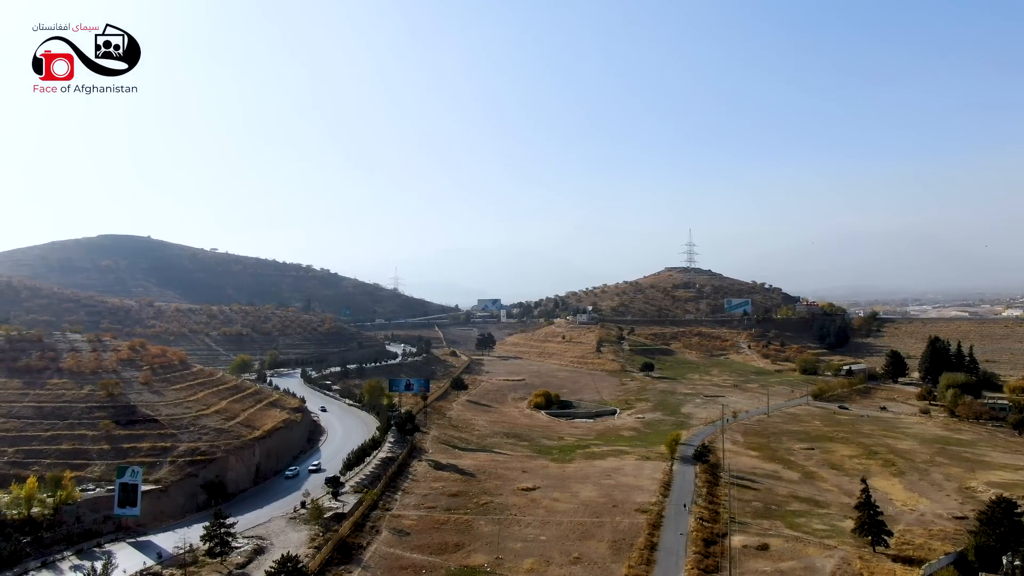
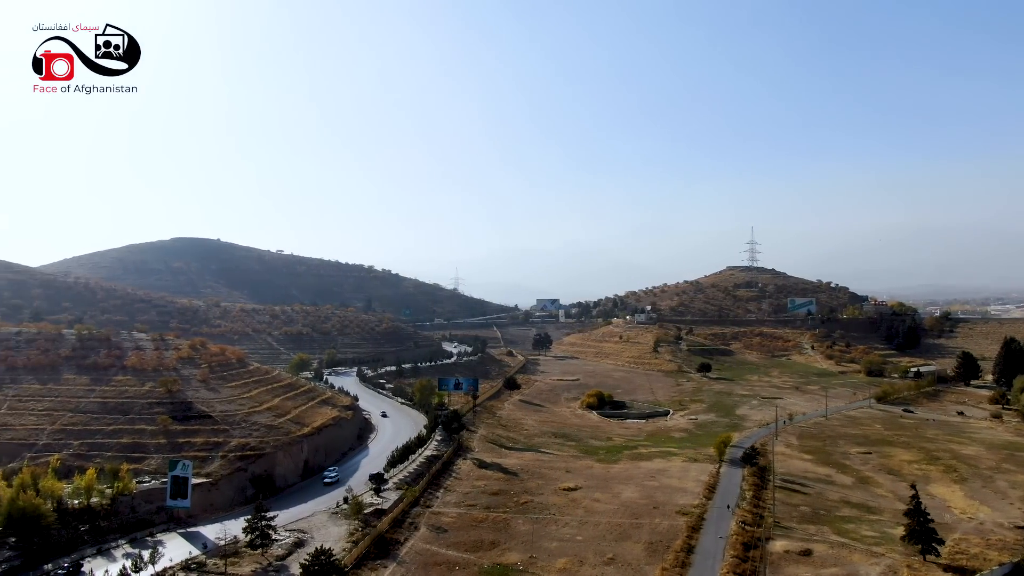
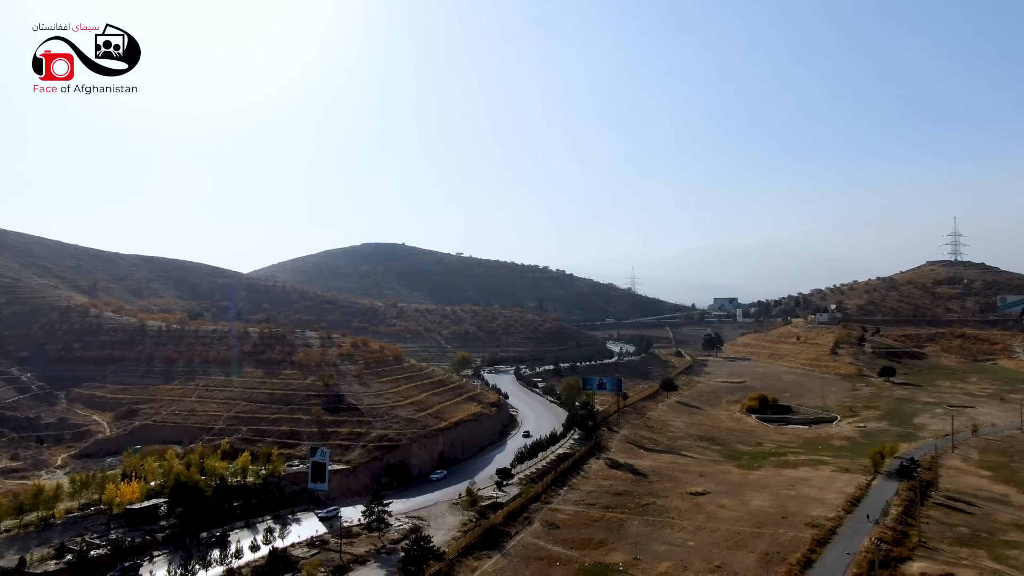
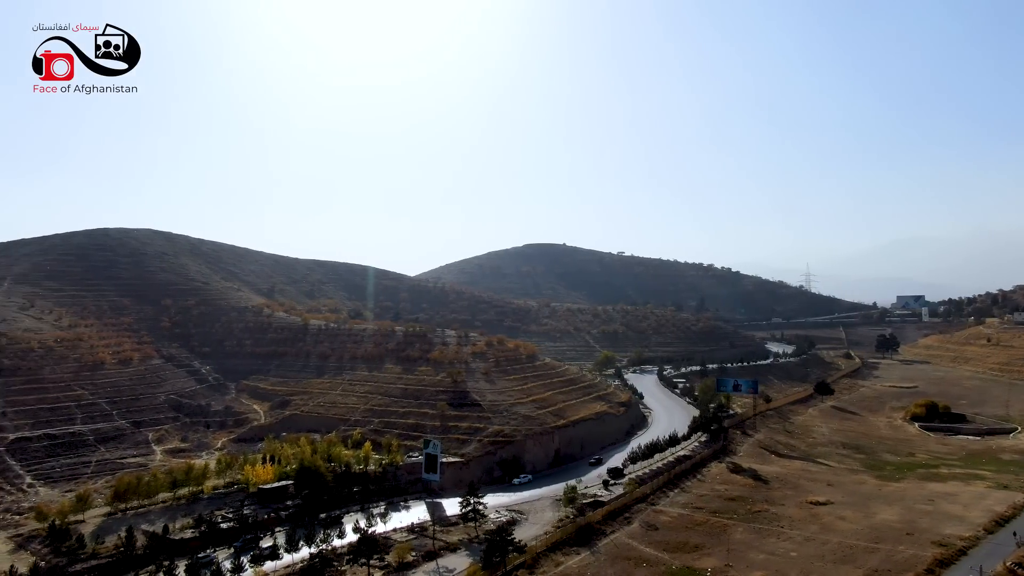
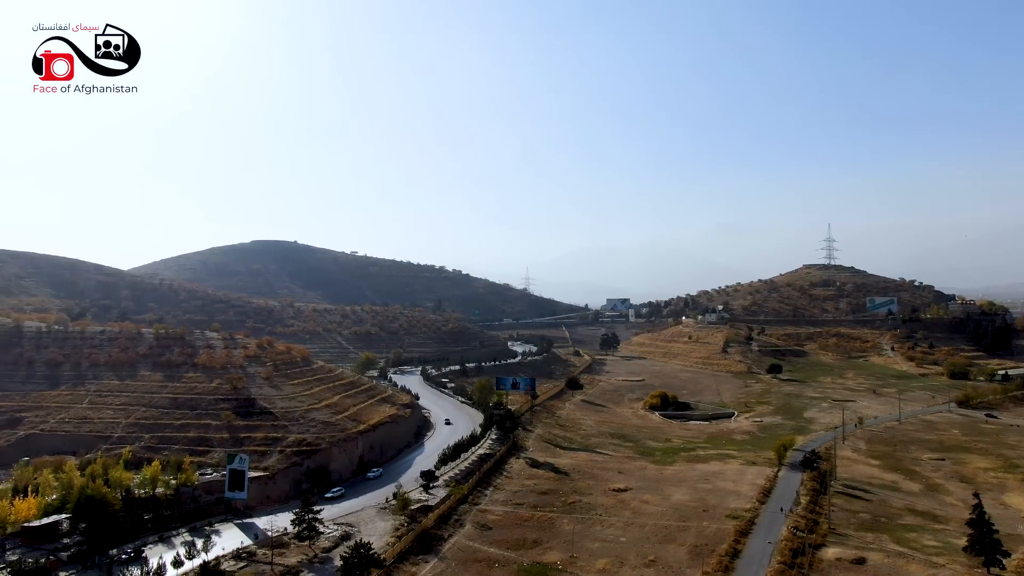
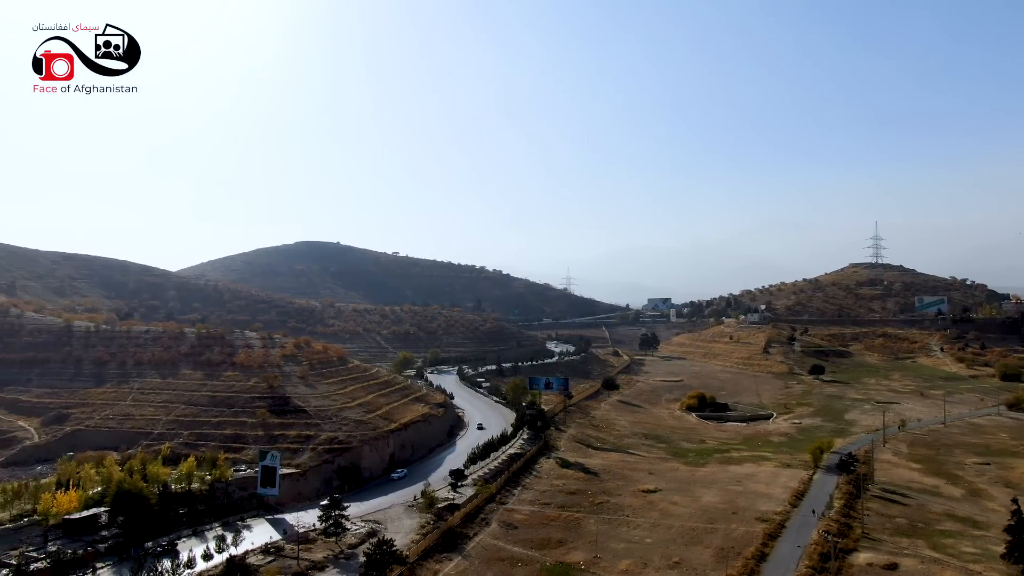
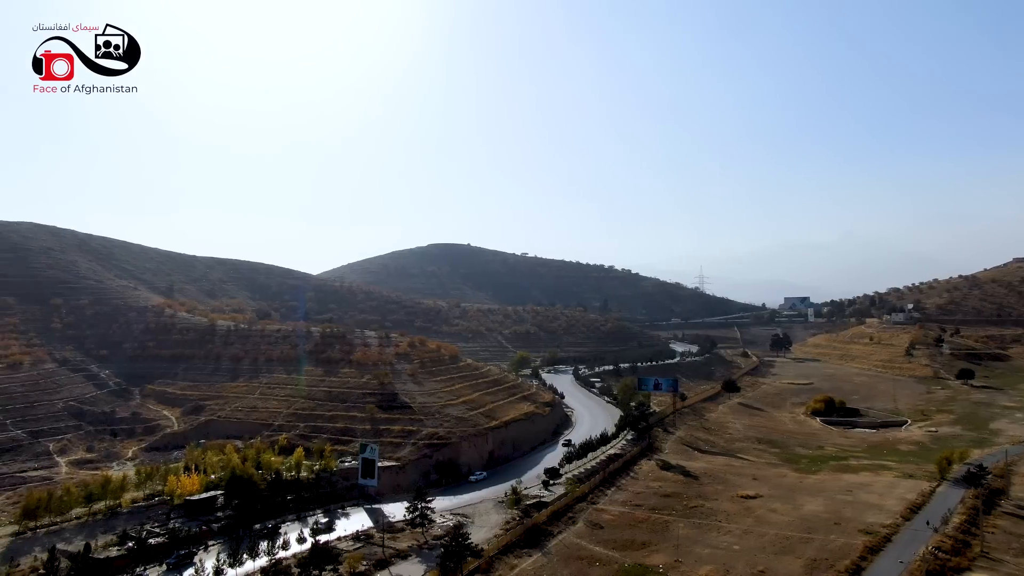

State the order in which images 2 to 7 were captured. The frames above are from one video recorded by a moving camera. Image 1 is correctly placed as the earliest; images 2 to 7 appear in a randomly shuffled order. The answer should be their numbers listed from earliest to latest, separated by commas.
2, 5, 6, 3, 7, 4
